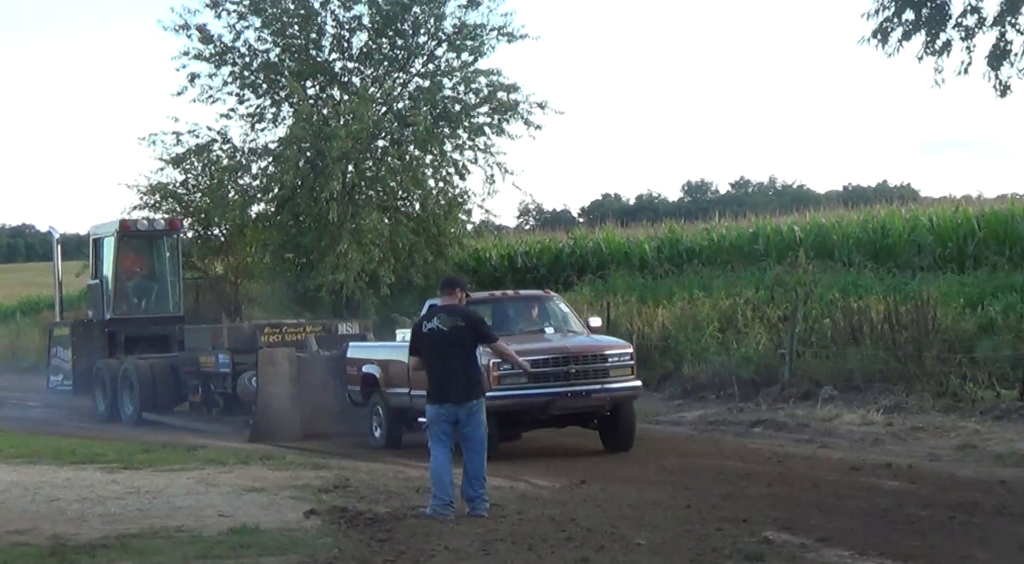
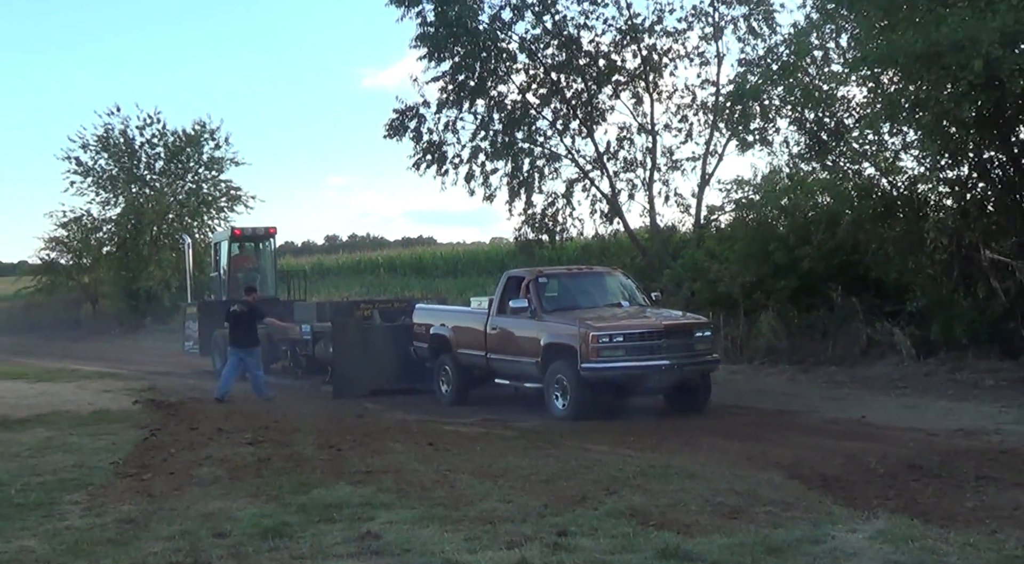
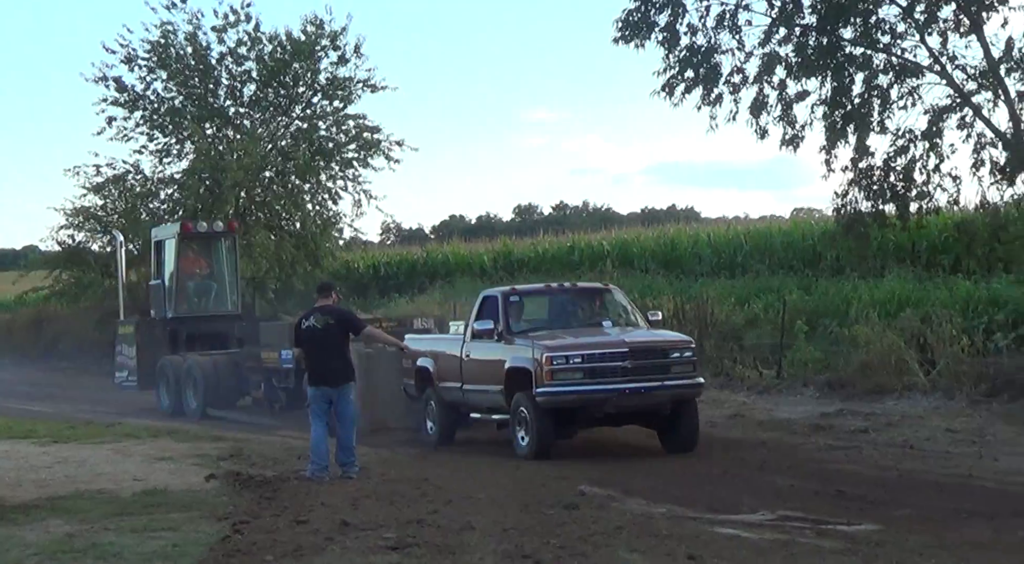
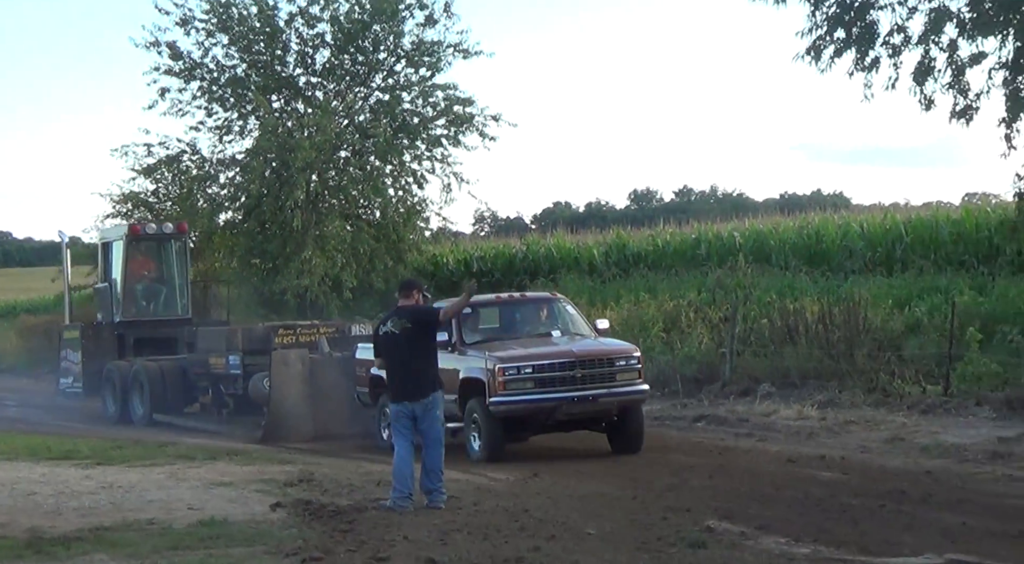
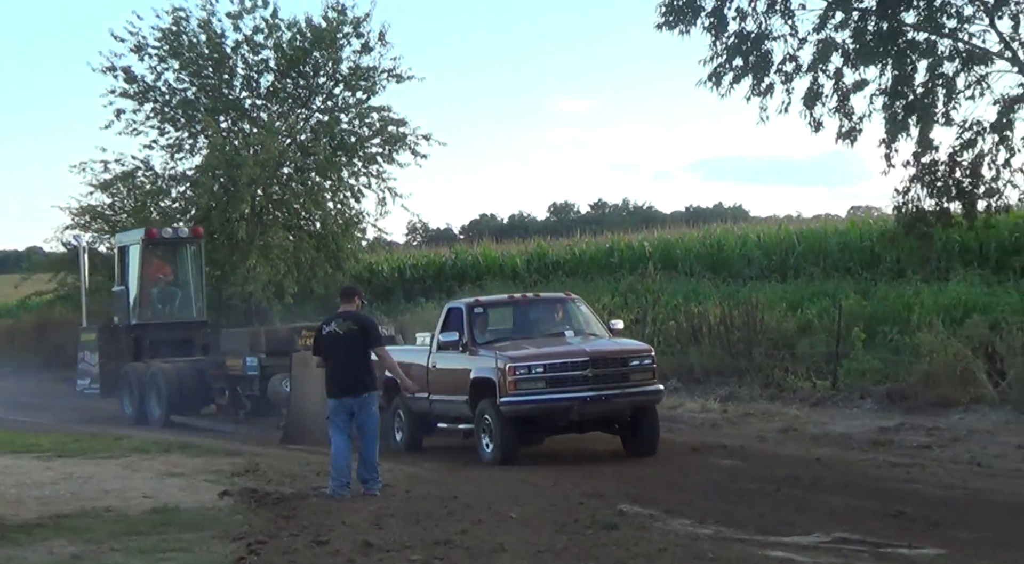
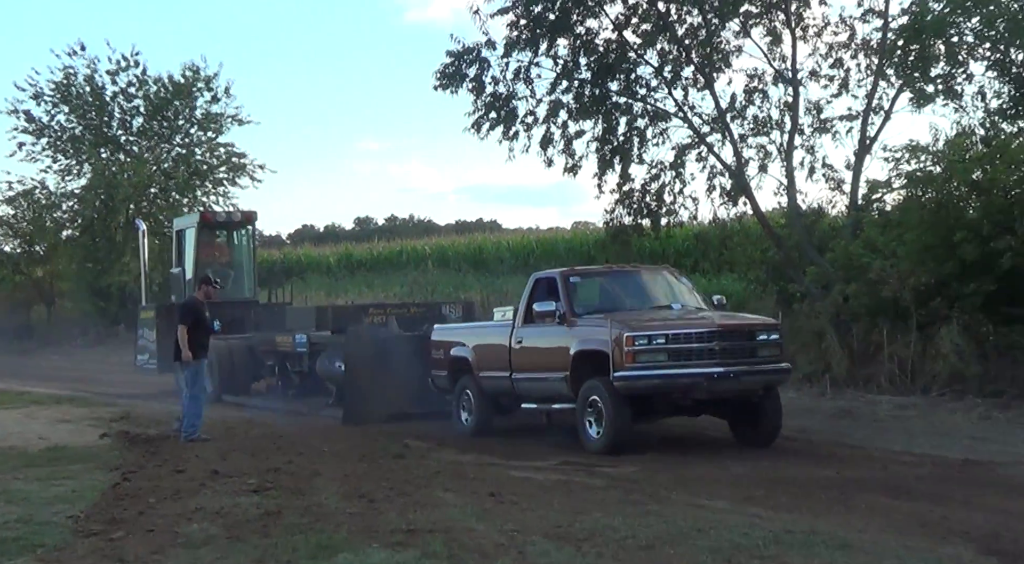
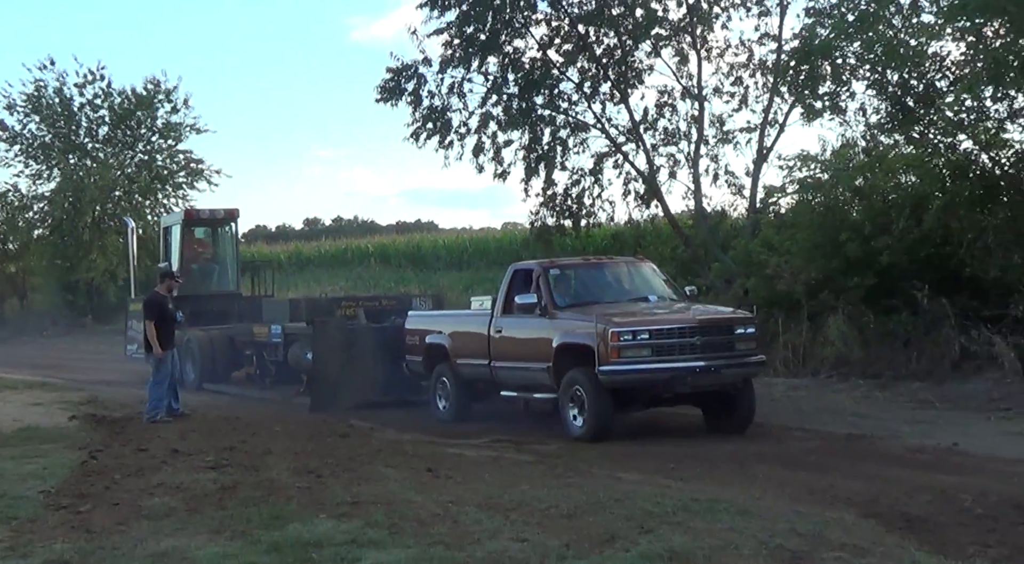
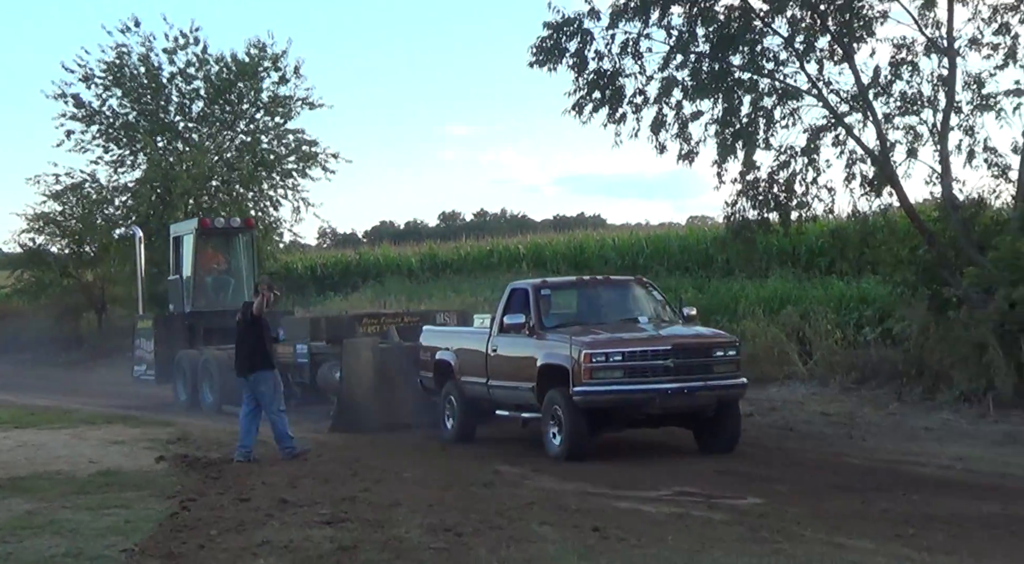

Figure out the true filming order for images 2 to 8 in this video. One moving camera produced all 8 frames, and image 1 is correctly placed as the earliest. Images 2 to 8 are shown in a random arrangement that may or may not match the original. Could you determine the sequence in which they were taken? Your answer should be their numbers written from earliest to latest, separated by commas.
4, 5, 3, 8, 6, 7, 2
